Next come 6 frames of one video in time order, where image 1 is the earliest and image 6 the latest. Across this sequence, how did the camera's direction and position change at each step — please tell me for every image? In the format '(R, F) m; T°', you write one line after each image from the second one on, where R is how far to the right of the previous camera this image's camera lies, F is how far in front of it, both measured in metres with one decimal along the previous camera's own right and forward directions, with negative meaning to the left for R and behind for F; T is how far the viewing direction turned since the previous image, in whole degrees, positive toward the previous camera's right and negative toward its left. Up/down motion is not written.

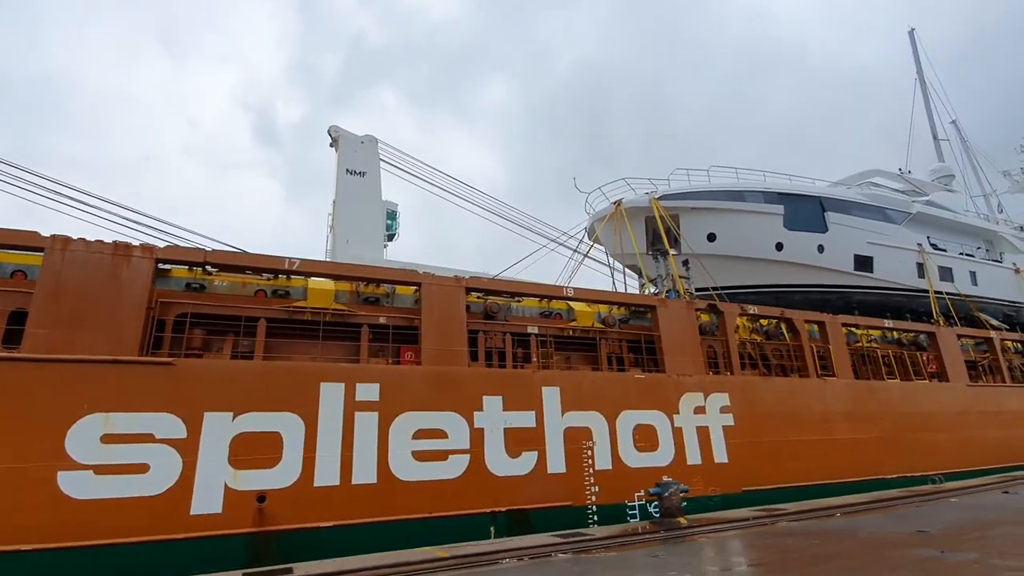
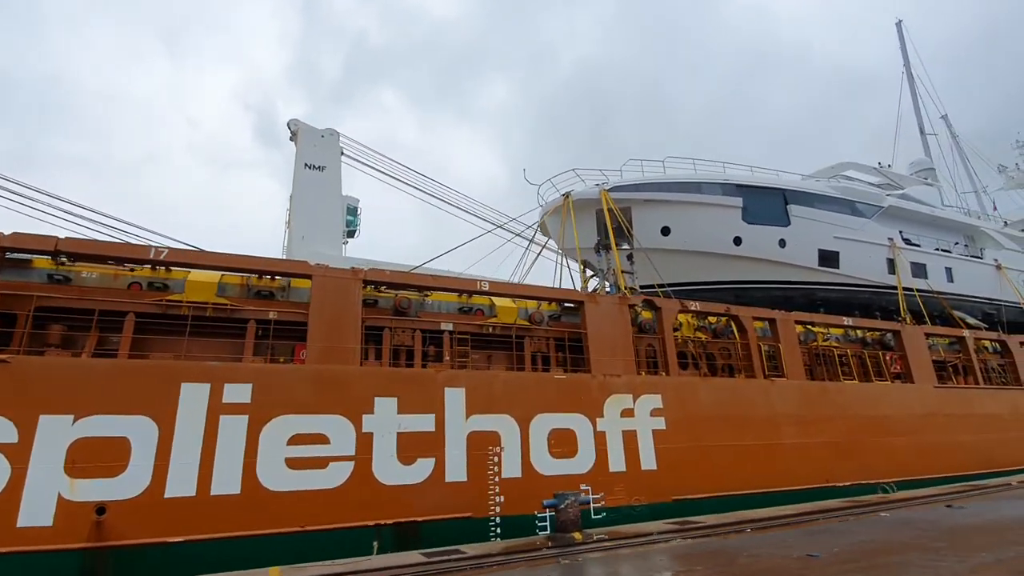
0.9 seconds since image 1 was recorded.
(+1.4, +0.5) m; 0°
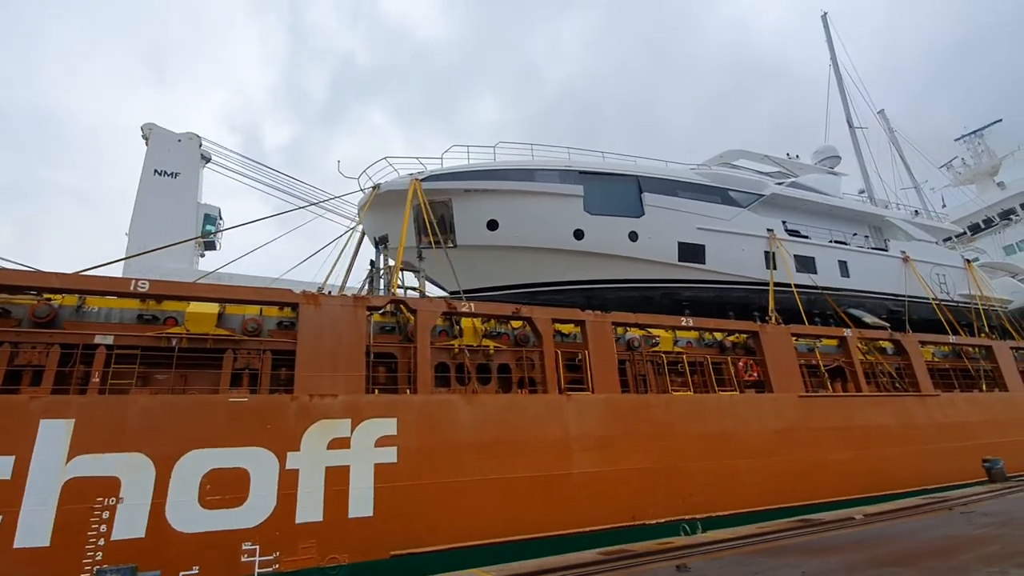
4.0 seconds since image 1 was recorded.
(+3.8, +1.5) m; 0°
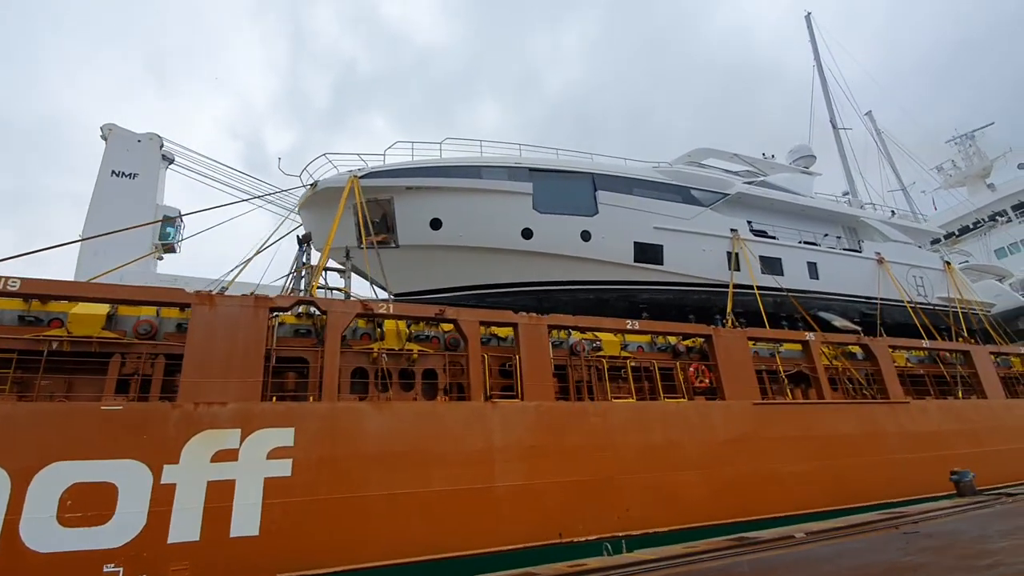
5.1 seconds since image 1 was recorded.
(+1.1, +0.4) m; 0°
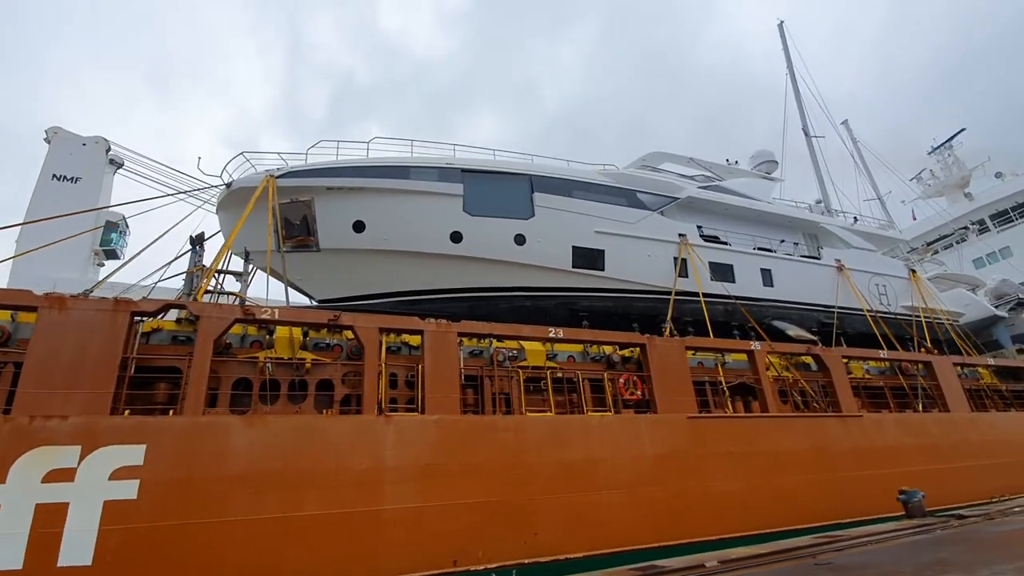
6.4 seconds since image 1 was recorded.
(+1.3, +0.5) m; 0°
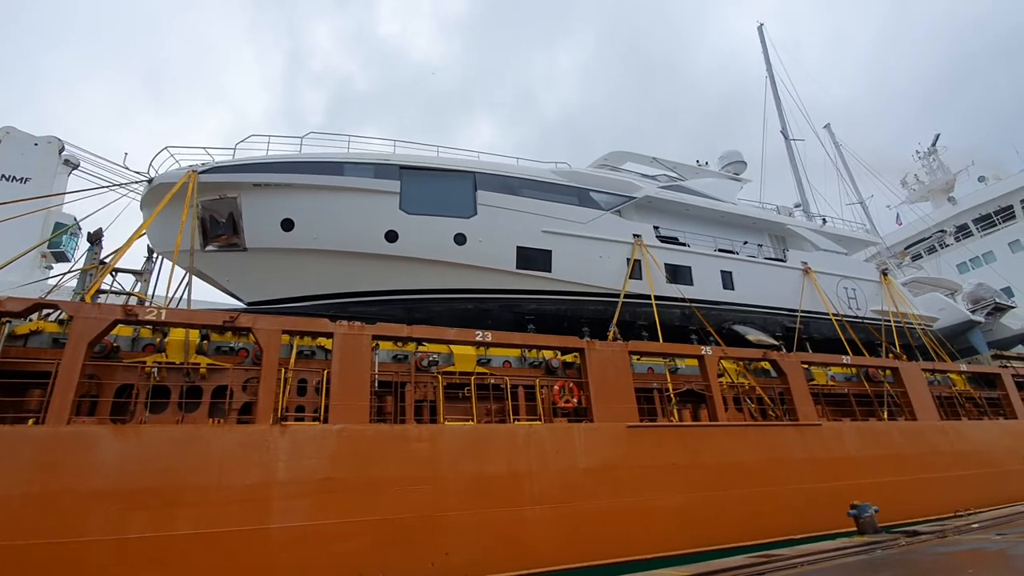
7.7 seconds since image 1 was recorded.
(+1.1, +0.4) m; 0°
